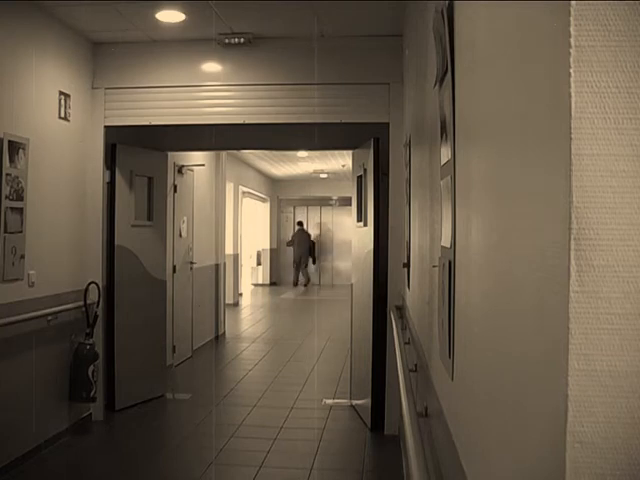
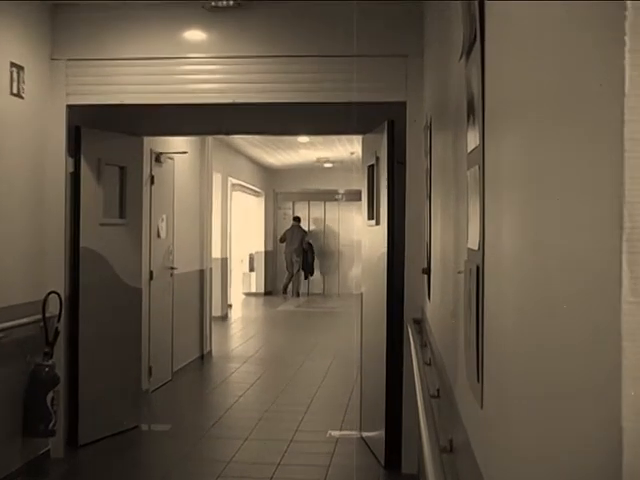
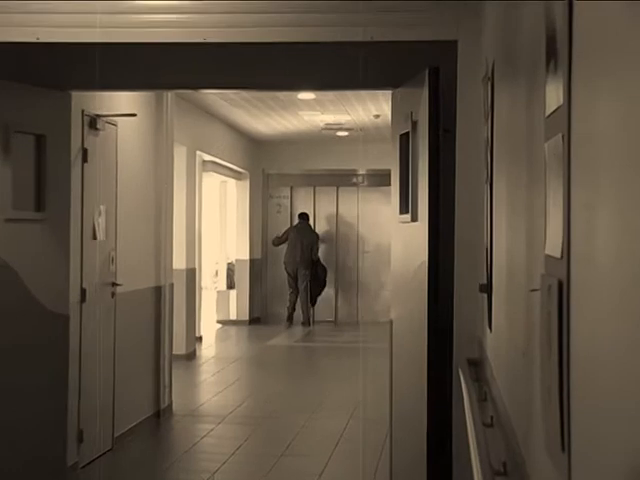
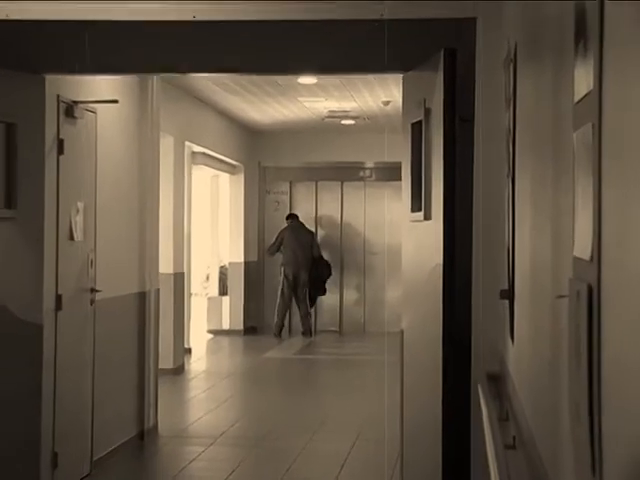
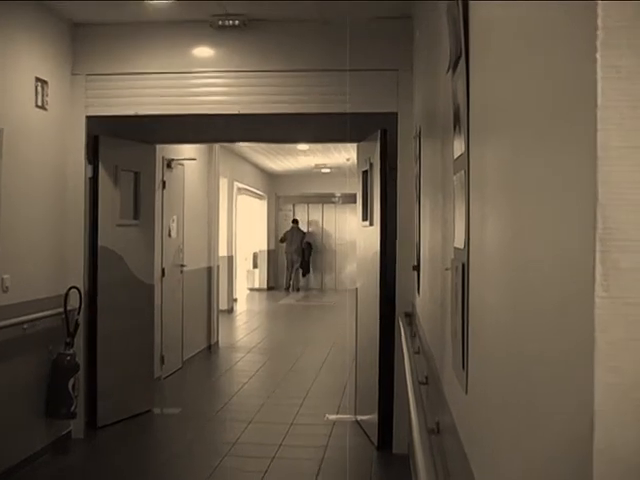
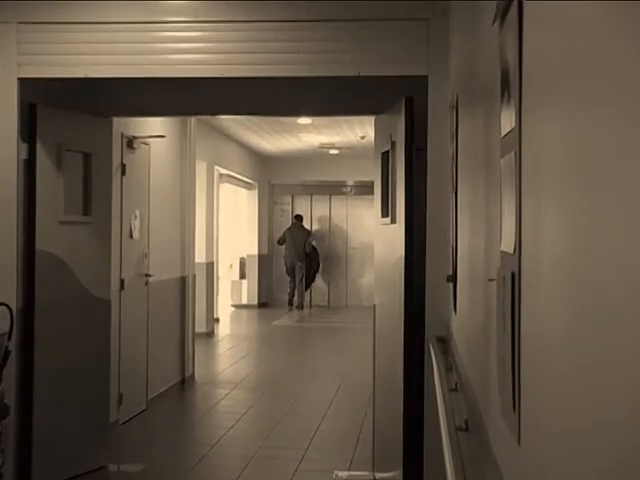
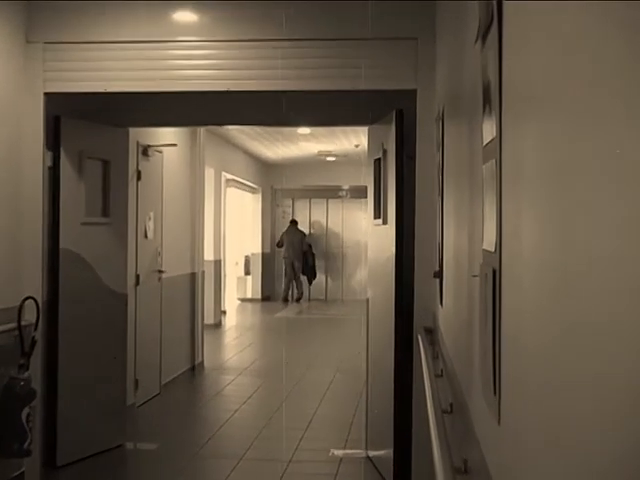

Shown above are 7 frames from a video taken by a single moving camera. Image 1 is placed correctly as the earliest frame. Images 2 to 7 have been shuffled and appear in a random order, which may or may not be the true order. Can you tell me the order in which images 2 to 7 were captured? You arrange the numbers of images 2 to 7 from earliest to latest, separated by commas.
5, 2, 7, 6, 3, 4
